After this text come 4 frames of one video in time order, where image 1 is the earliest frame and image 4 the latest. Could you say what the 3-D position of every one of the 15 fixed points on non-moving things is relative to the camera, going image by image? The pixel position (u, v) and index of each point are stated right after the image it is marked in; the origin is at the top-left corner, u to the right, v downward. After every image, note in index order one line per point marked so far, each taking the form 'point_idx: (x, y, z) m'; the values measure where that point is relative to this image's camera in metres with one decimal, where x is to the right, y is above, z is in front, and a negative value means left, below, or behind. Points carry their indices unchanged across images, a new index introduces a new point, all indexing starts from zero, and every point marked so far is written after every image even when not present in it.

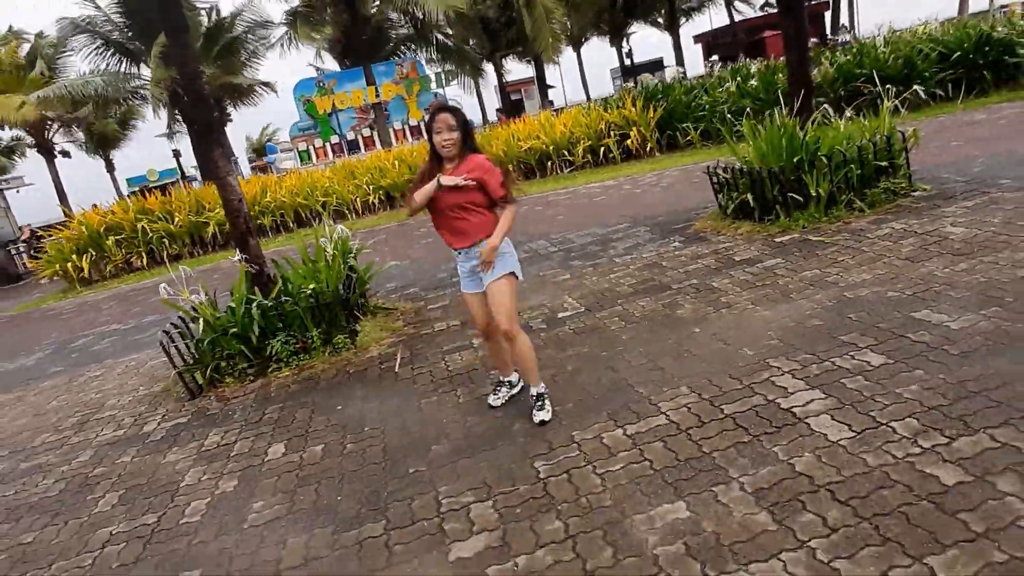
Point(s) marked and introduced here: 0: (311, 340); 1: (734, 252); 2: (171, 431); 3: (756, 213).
0: (-1.7, -0.4, +5.5) m
1: (+2.0, +0.3, +6.0) m
2: (-2.4, -1.0, +4.8) m
3: (+2.4, +0.7, +6.6) m
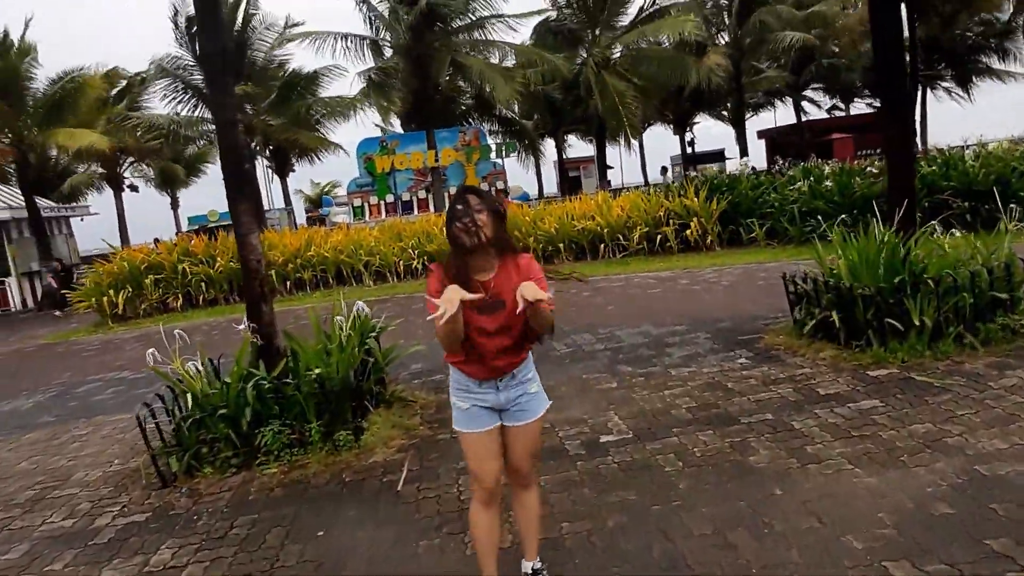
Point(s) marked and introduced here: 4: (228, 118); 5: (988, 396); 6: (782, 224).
0: (-1.4, -1.0, +4.8) m
1: (+2.3, -0.7, +5.0) m
2: (-2.3, -1.5, +4.0) m
3: (+2.8, -0.4, +5.7) m
4: (-2.2, +1.3, +5.3) m
5: (+3.1, -0.7, +4.4) m
6: (+5.0, +1.2, +12.5) m
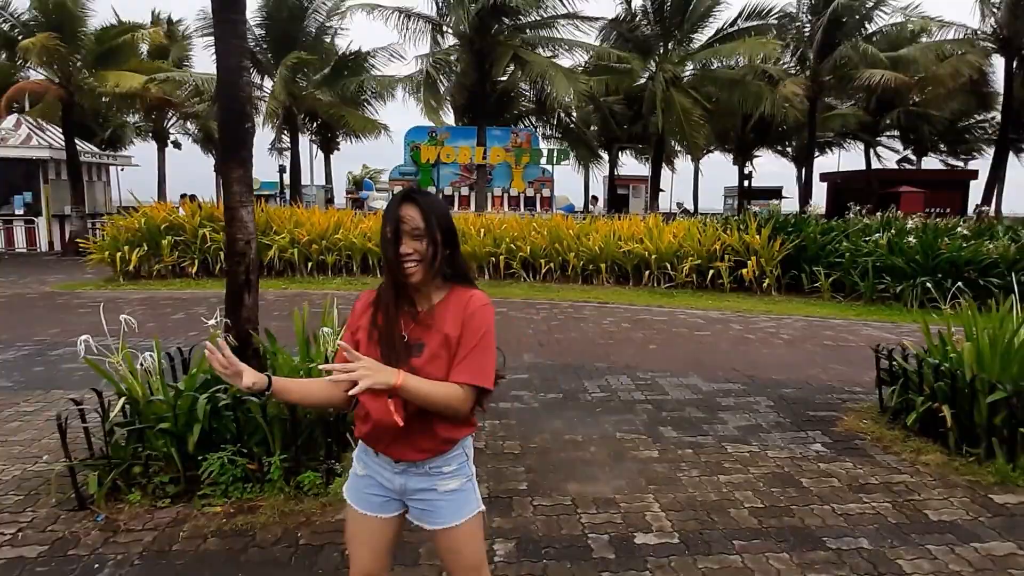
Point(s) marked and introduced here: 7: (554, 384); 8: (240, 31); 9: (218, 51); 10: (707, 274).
0: (-1.4, -1.0, +3.8) m
1: (+2.4, -1.2, +3.9) m
2: (-2.3, -1.3, +3.1) m
3: (+2.9, -1.0, +4.5) m
4: (-1.8, +1.4, +4.3) m
5: (+3.1, -1.3, +3.2) m
6: (+5.7, +0.2, +11.2) m
7: (+0.4, -0.9, +6.3) m
8: (-1.8, +1.7, +4.4) m
9: (-1.9, +1.5, +4.3) m
10: (+3.5, +0.2, +12.1) m
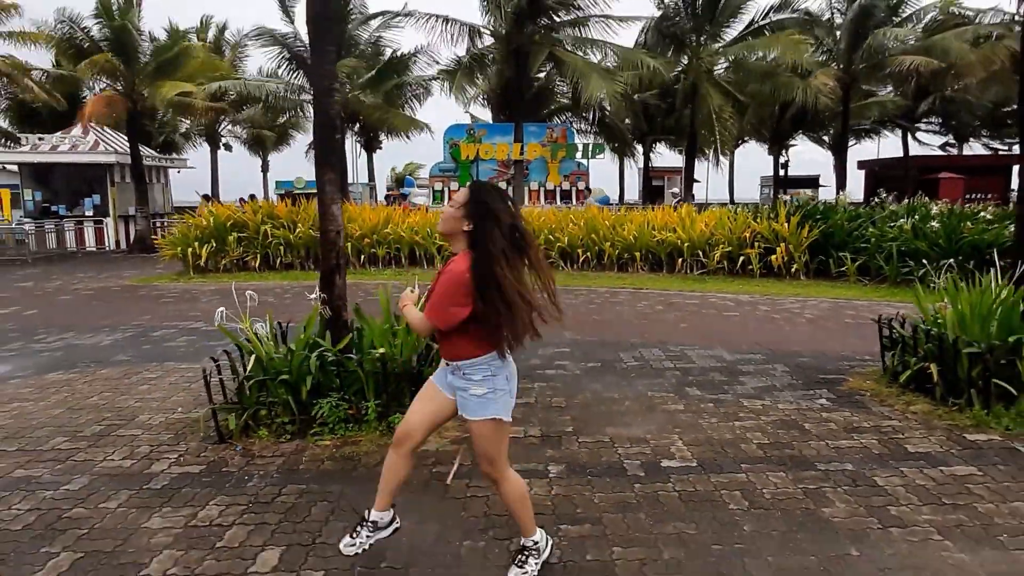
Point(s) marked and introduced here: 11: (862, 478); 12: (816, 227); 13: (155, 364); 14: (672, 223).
0: (-1.0, -0.9, +4.7) m
1: (+2.7, -1.0, +4.6) m
2: (-2.0, -1.2, +4.1) m
3: (+3.3, -0.8, +5.2) m
4: (-1.5, +1.6, +5.3) m
5: (+3.4, -1.1, +3.9) m
6: (+6.4, +0.5, +11.8) m
7: (+0.9, -0.7, +7.2) m
8: (-1.4, +1.8, +5.3) m
9: (-1.5, +1.7, +5.3) m
10: (+4.3, +0.5, +12.8) m
11: (+2.1, -1.1, +4.0) m
12: (+5.6, +1.1, +12.5) m
13: (-3.8, -0.8, +7.1) m
14: (+3.2, +1.3, +13.3) m
